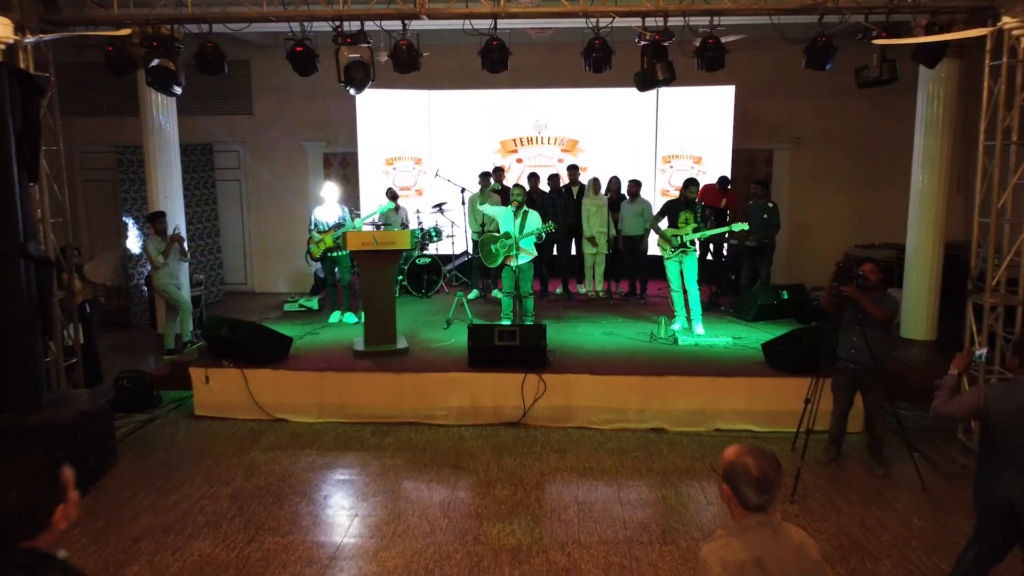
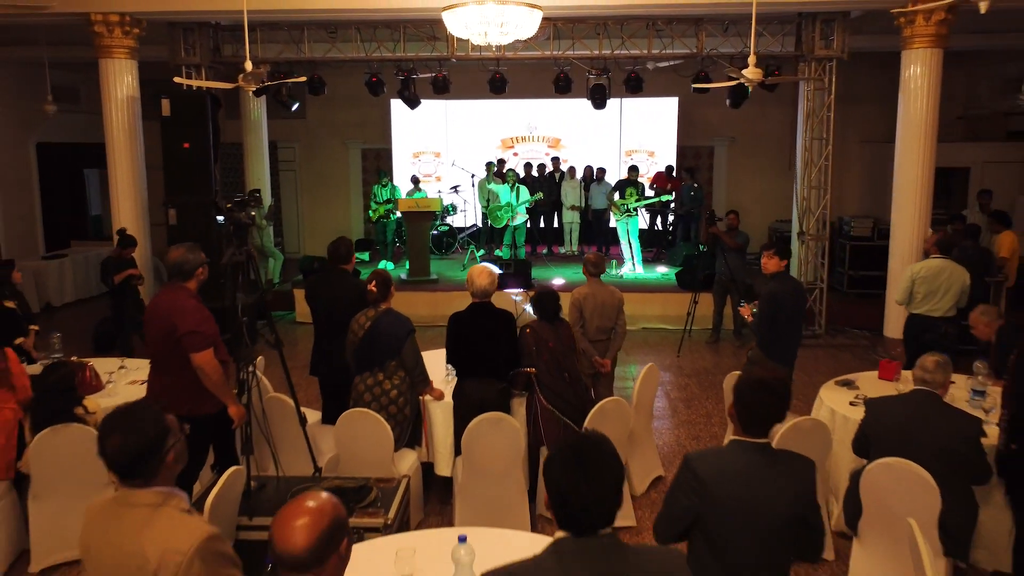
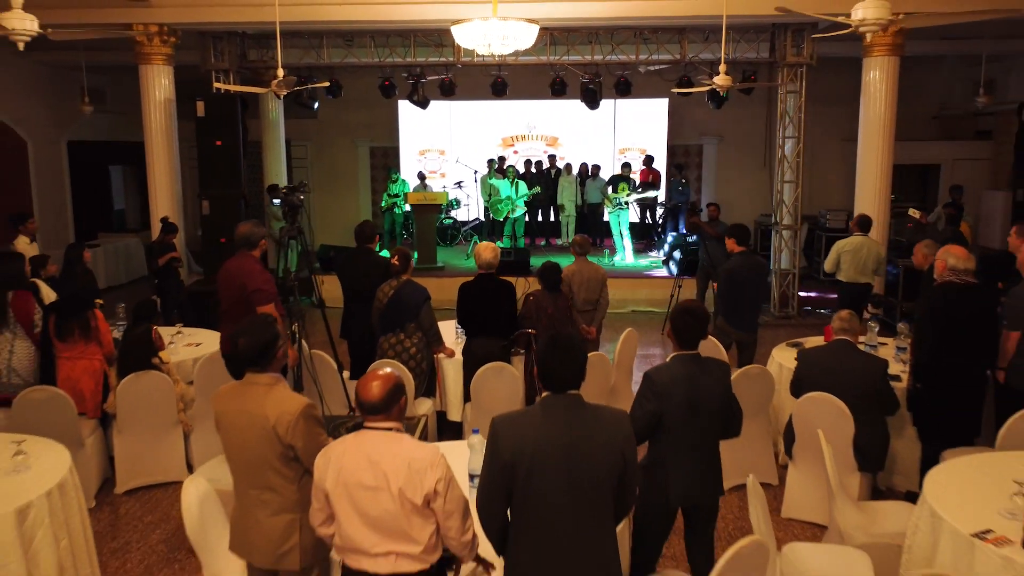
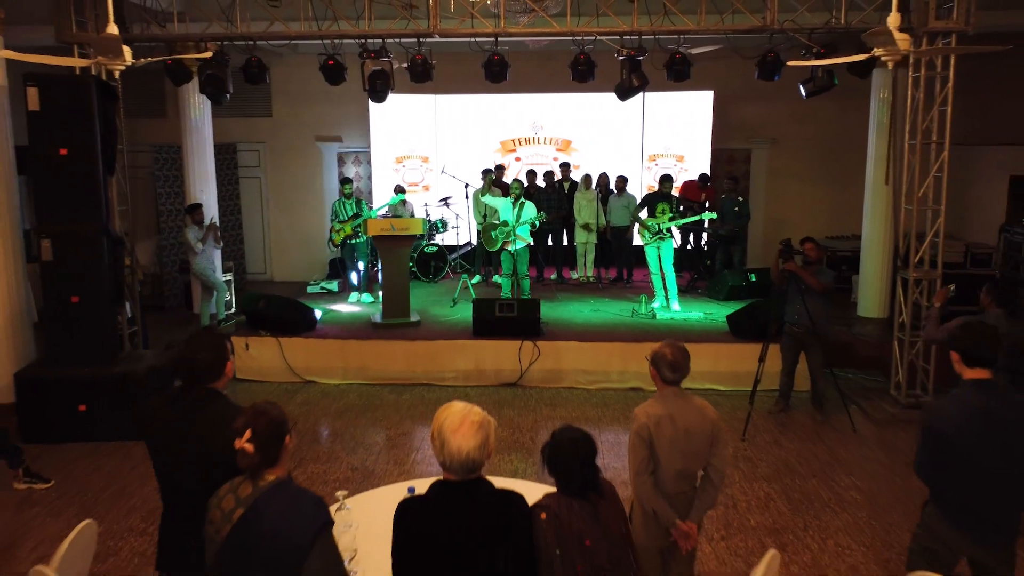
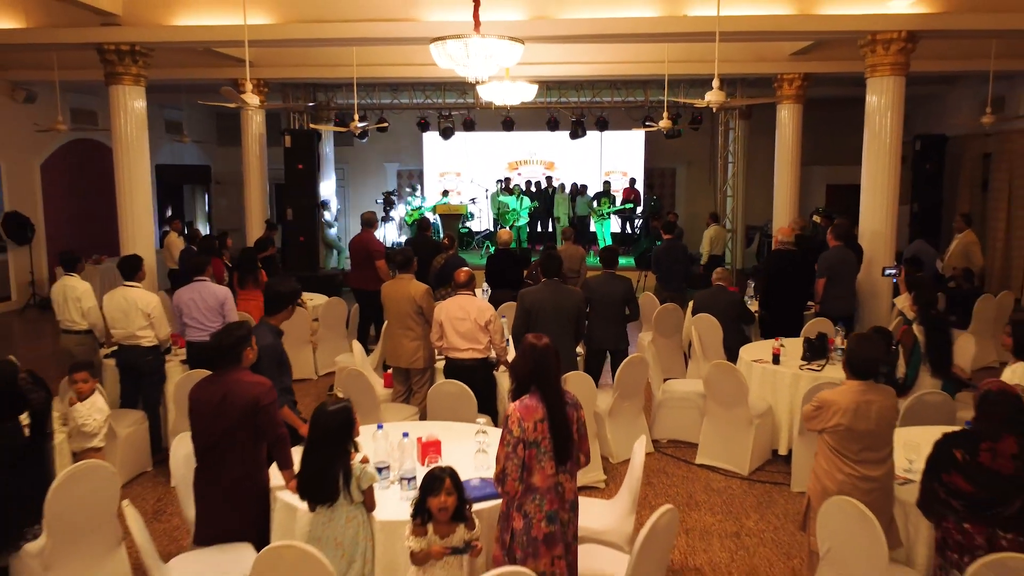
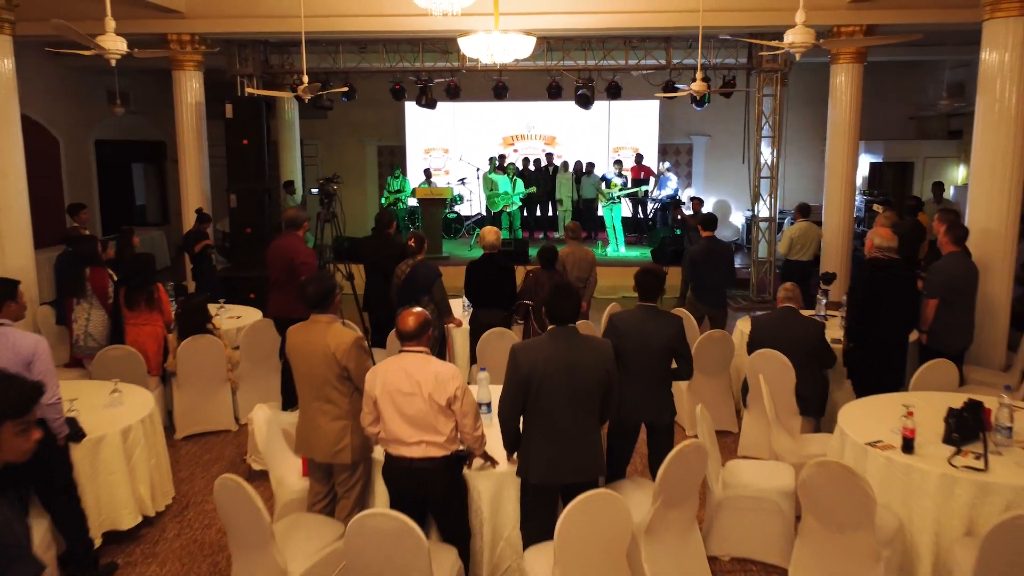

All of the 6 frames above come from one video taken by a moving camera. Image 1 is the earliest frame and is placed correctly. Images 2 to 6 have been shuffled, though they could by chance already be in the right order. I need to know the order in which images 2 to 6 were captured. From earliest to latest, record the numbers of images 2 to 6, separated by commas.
4, 2, 3, 6, 5
